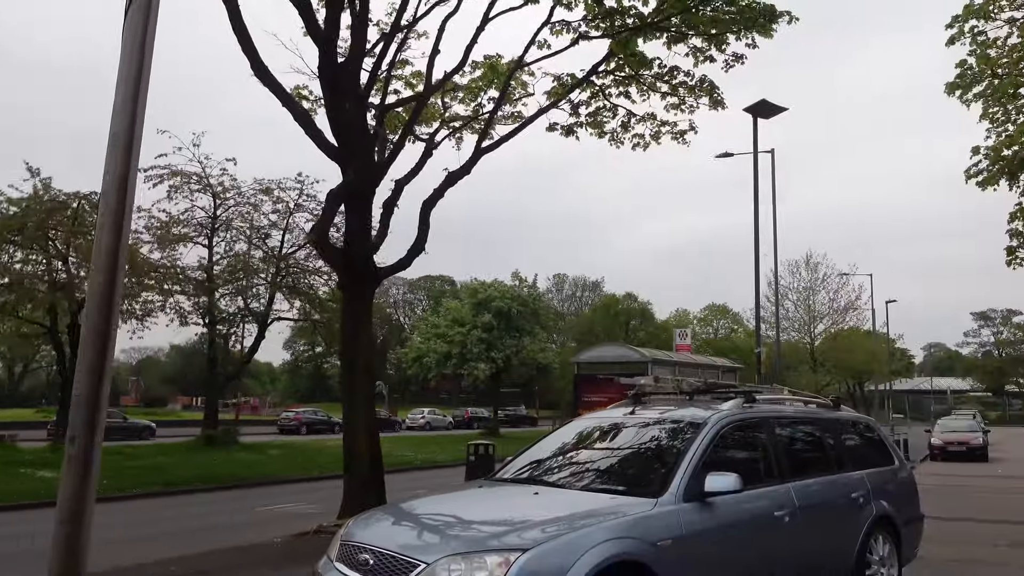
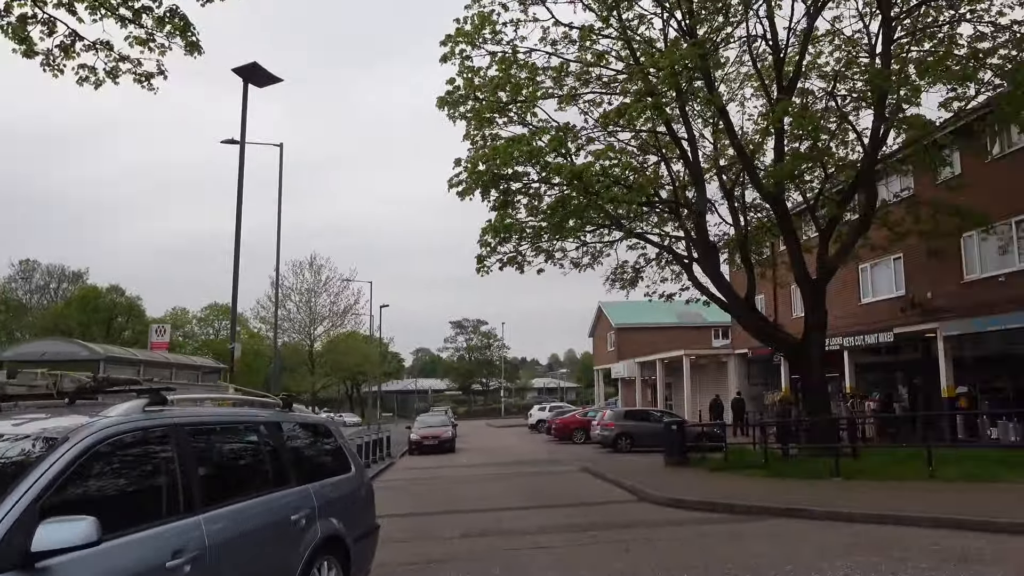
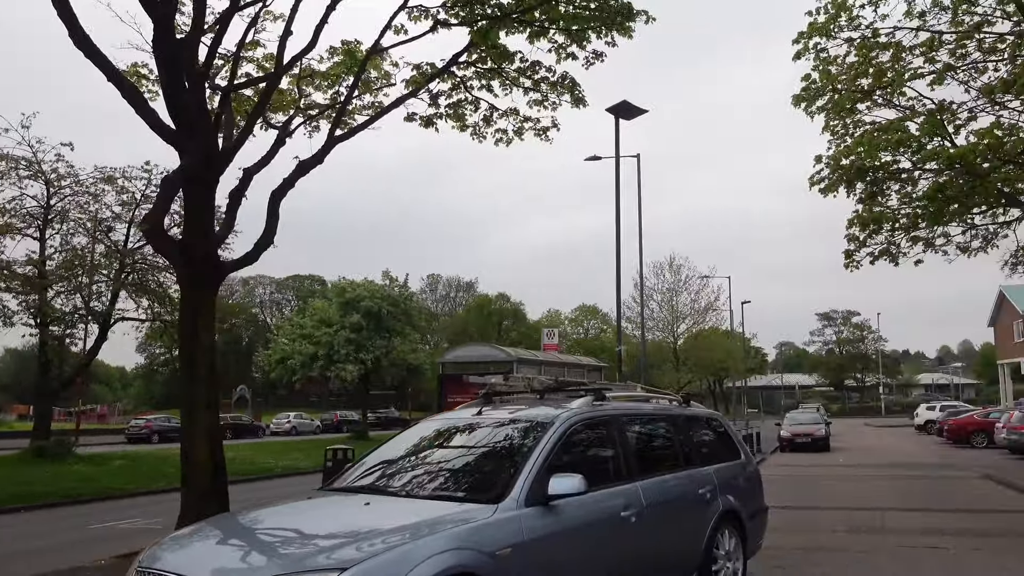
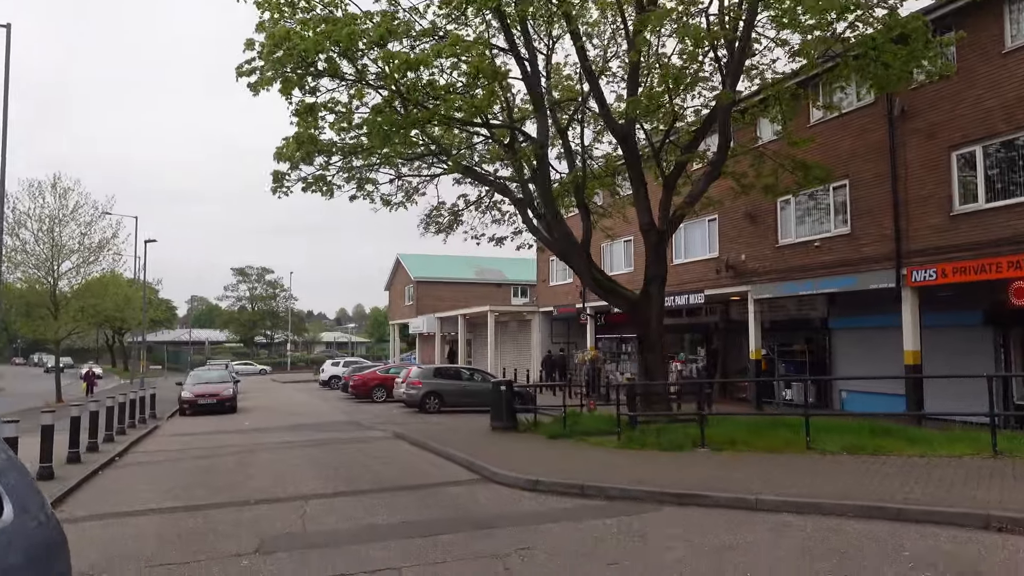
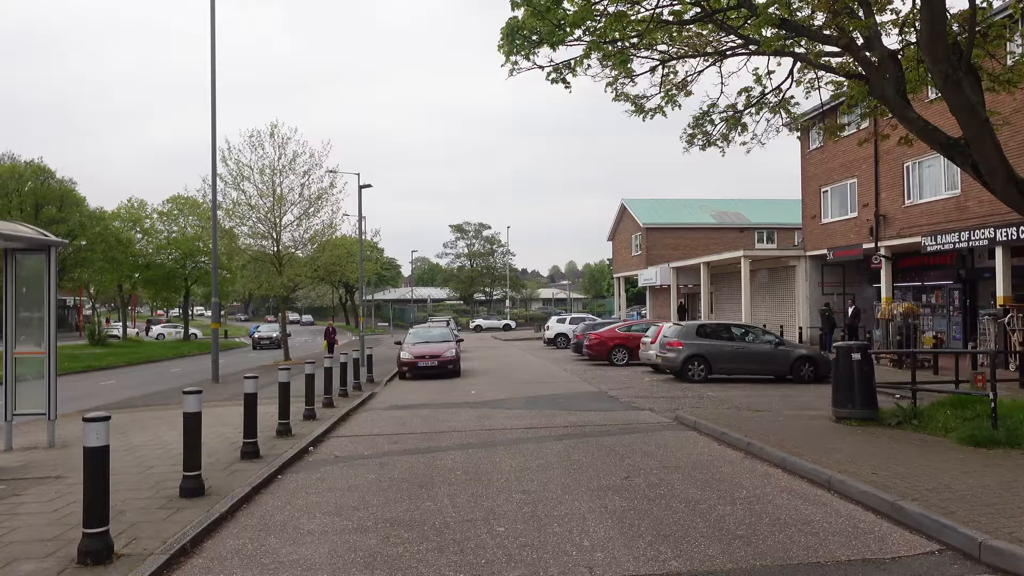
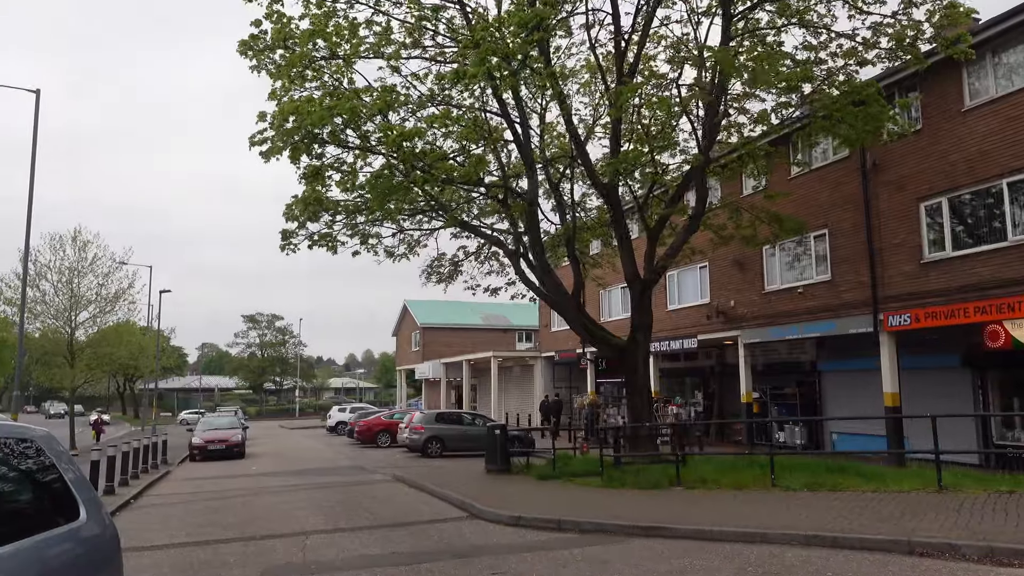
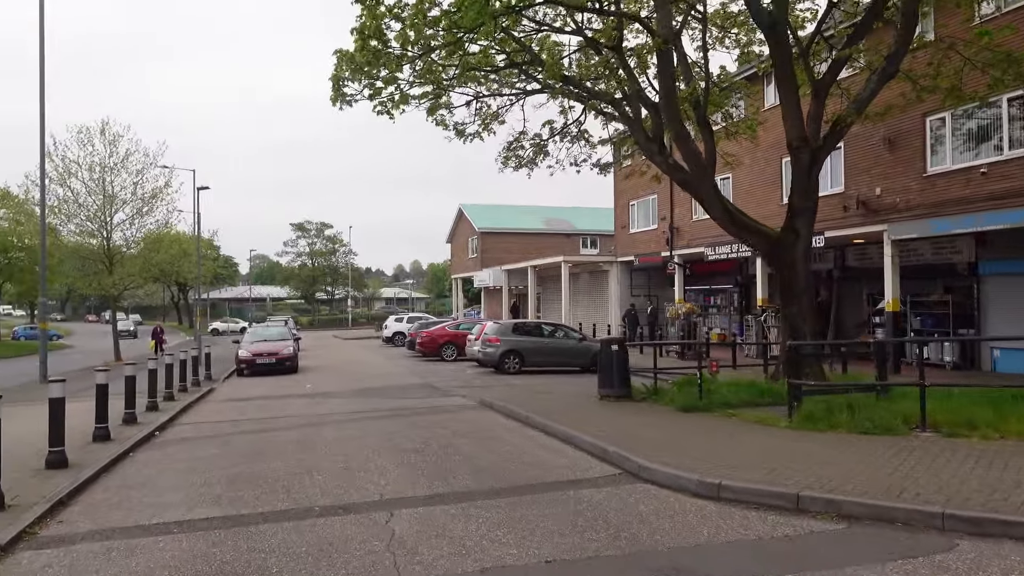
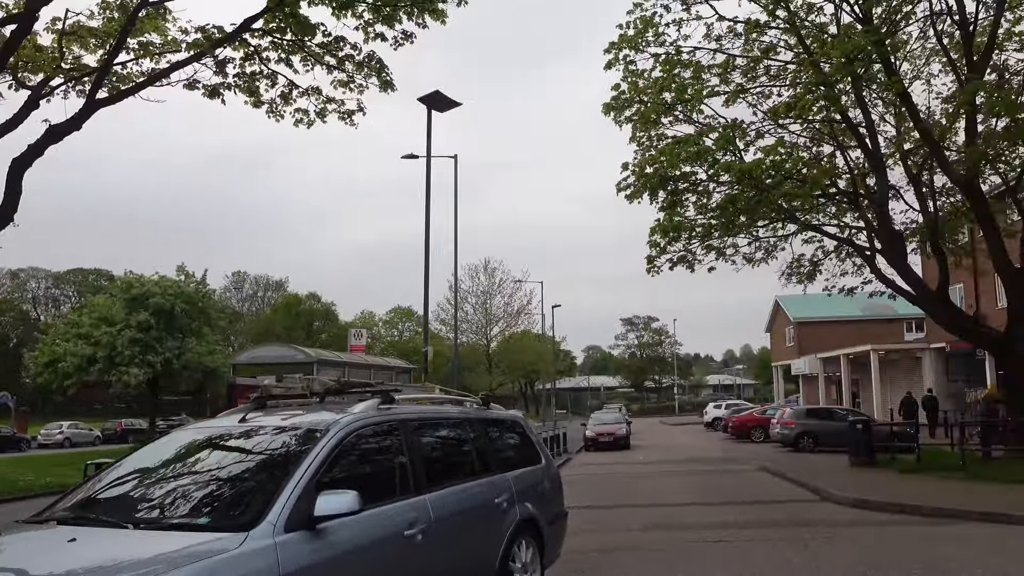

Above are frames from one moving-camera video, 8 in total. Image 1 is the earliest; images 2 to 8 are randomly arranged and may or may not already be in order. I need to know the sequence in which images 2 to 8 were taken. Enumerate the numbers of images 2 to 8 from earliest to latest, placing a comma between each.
3, 8, 2, 6, 4, 7, 5
